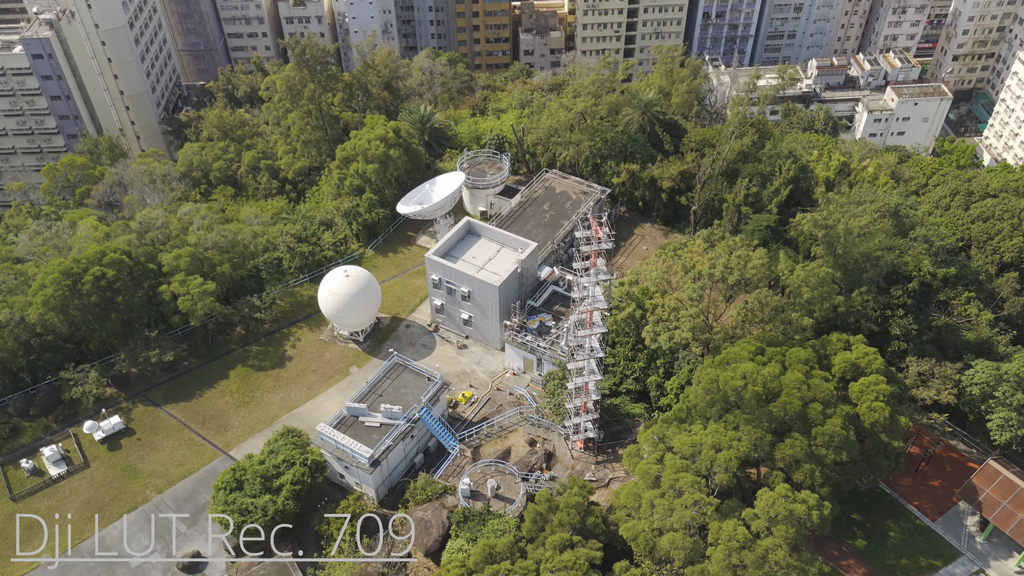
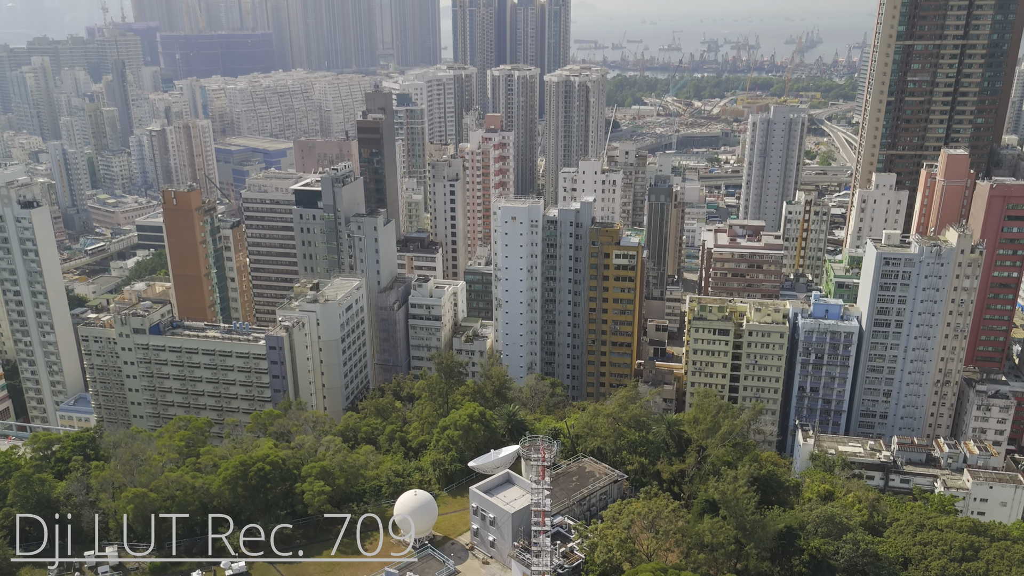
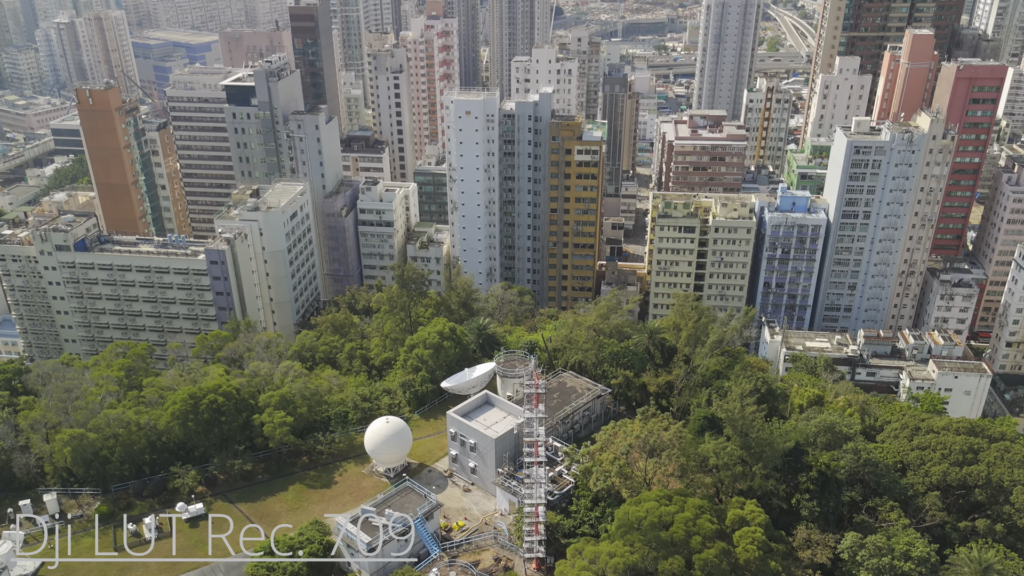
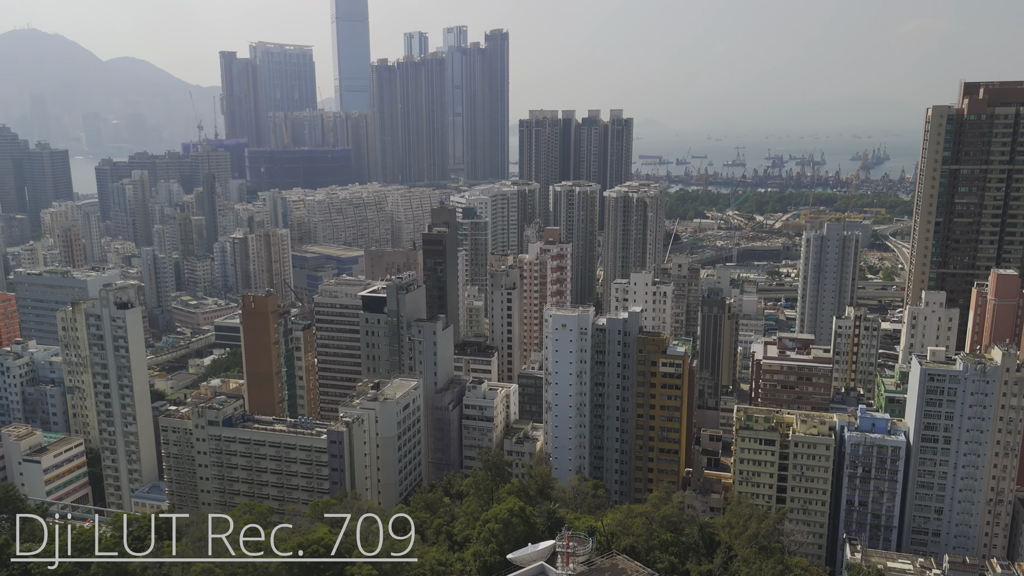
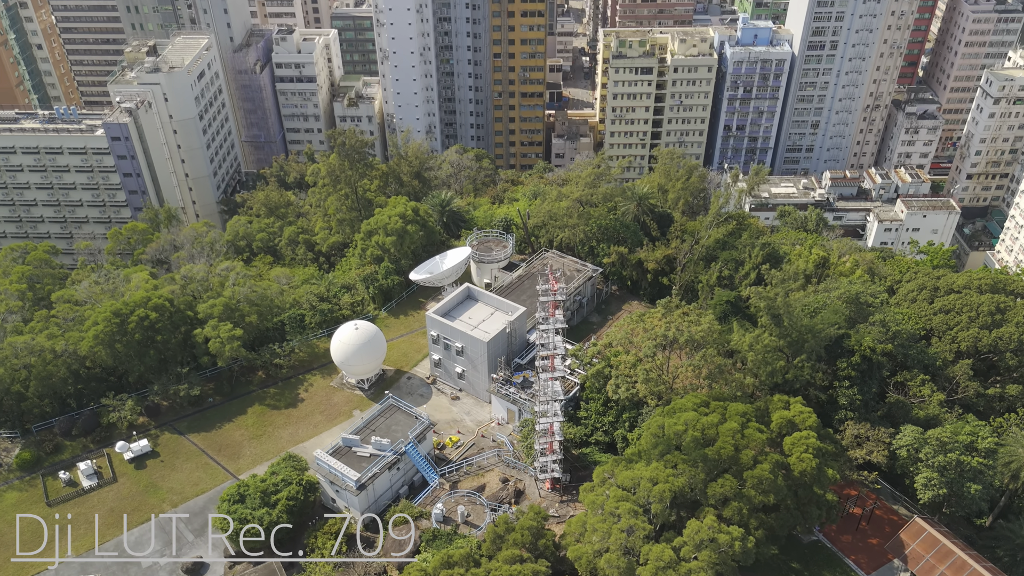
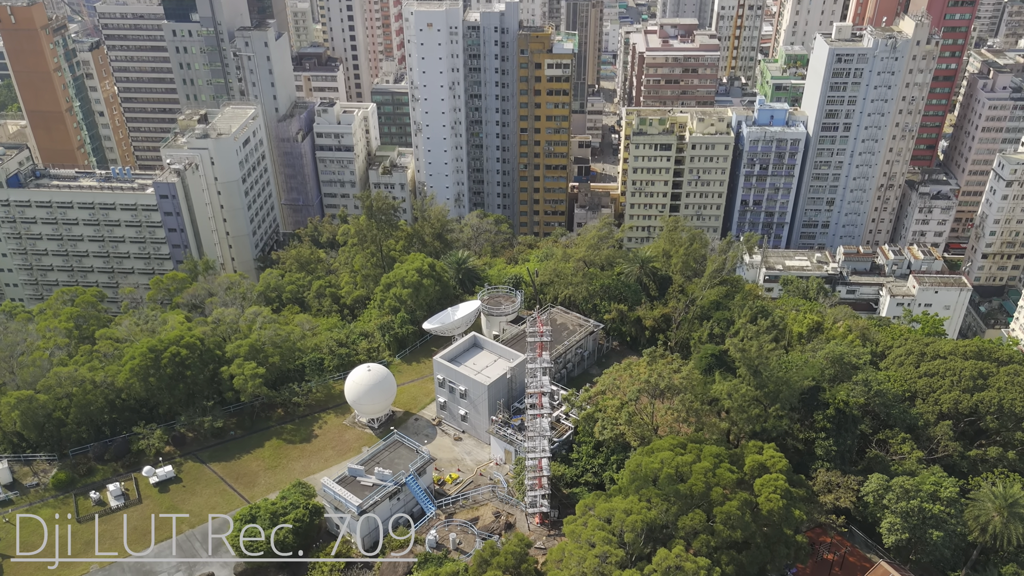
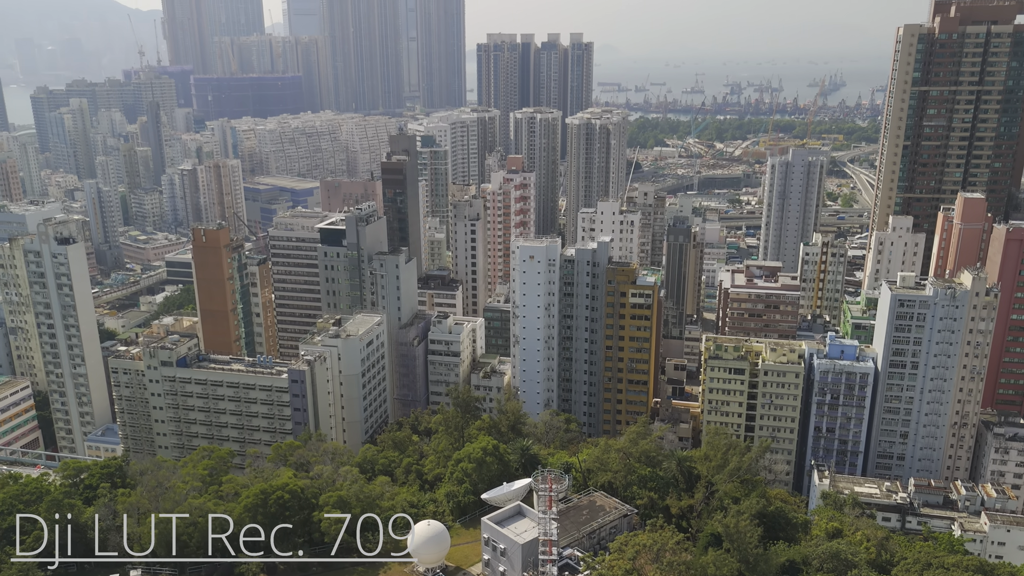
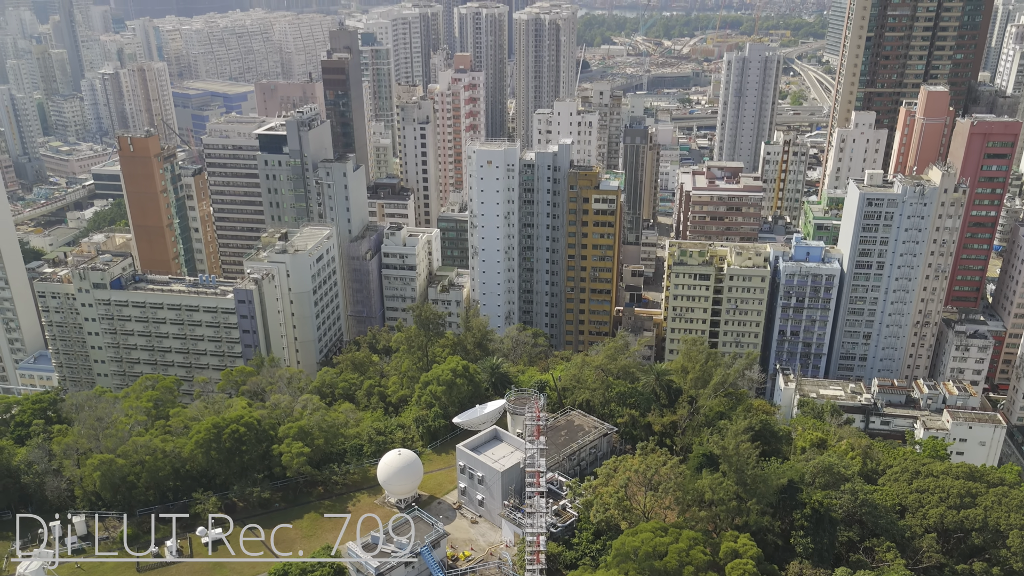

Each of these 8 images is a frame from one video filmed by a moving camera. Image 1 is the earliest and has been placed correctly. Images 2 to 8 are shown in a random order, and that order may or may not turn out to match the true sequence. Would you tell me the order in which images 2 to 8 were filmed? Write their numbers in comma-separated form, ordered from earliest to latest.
5, 6, 3, 8, 2, 7, 4
